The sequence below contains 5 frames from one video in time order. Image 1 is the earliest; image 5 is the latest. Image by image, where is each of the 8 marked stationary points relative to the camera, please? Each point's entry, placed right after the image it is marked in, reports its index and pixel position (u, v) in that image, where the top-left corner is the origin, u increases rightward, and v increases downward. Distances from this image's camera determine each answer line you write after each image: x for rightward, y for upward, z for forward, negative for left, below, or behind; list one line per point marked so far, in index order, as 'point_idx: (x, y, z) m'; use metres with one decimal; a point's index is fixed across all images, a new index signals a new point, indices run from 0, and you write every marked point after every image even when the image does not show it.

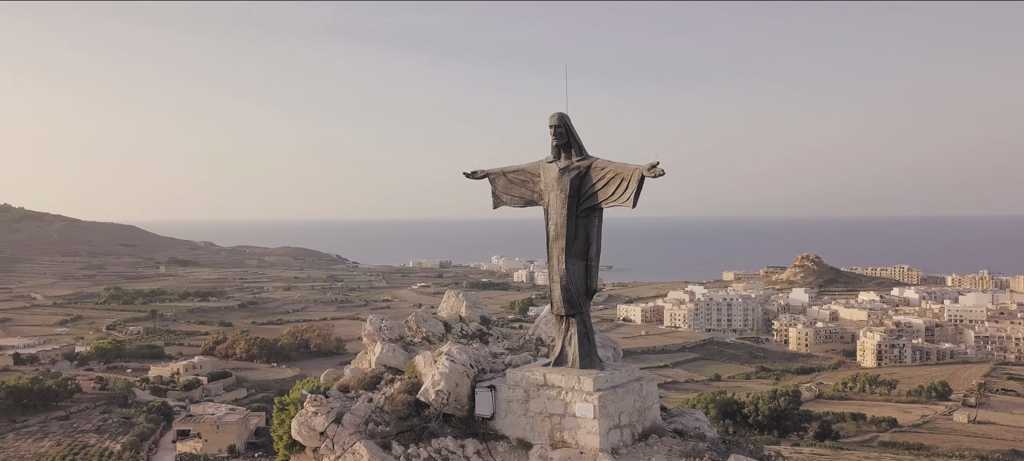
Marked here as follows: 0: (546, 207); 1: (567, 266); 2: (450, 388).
0: (+0.5, +0.4, +13.3) m
1: (+0.8, -0.5, +13.0) m
2: (-0.9, -2.3, +13.1) m
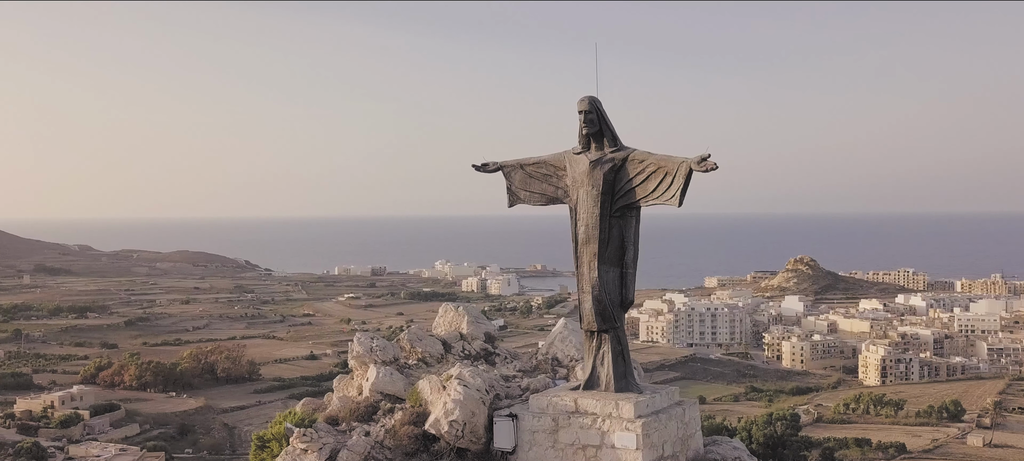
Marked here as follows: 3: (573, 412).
0: (+0.8, +0.3, +11.6) m
1: (+1.1, -0.5, +11.3) m
2: (-0.6, -2.3, +11.0) m
3: (+0.8, -2.3, +11.1) m
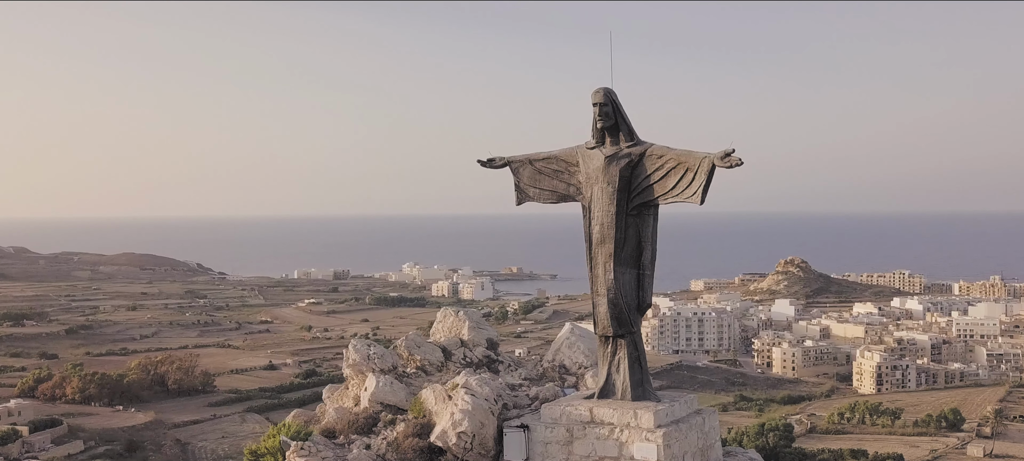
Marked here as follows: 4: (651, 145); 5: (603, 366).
0: (+0.9, +0.3, +10.9) m
1: (+1.2, -0.5, +10.6) m
2: (-0.4, -2.3, +10.2) m
3: (+0.9, -2.3, +10.5) m
4: (+1.7, +1.0, +10.7) m
5: (+1.1, -1.6, +10.9) m
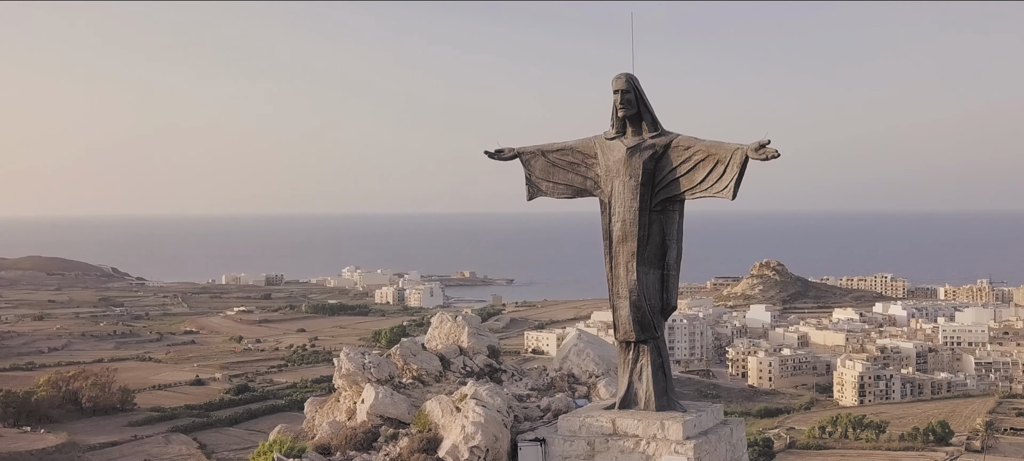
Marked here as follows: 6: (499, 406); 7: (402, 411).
0: (+1.0, +0.4, +10.1) m
1: (+1.4, -0.5, +9.9) m
2: (-0.2, -2.2, +9.2) m
3: (+1.1, -2.2, +9.6) m
4: (+1.8, +1.1, +10.0) m
5: (+1.2, -1.6, +10.1) m
6: (-0.1, -1.9, +9.7) m
7: (-1.2, -2.0, +9.7) m
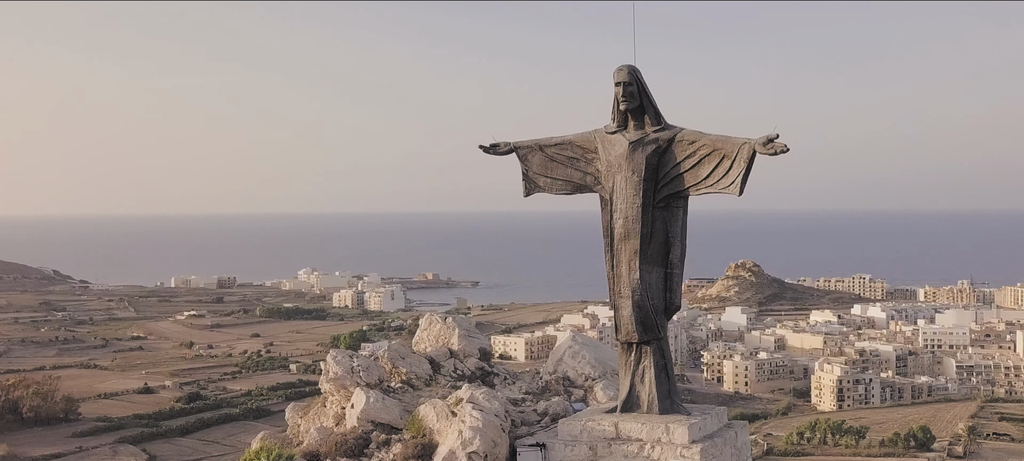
0: (+1.0, +0.4, +9.8) m
1: (+1.4, -0.5, +9.5) m
2: (-0.2, -2.2, +8.7) m
3: (+1.1, -2.2, +9.3) m
4: (+1.8, +1.1, +9.7) m
5: (+1.2, -1.6, +9.7) m
6: (-0.1, -1.9, +9.3) m
7: (-1.2, -1.9, +9.2) m
